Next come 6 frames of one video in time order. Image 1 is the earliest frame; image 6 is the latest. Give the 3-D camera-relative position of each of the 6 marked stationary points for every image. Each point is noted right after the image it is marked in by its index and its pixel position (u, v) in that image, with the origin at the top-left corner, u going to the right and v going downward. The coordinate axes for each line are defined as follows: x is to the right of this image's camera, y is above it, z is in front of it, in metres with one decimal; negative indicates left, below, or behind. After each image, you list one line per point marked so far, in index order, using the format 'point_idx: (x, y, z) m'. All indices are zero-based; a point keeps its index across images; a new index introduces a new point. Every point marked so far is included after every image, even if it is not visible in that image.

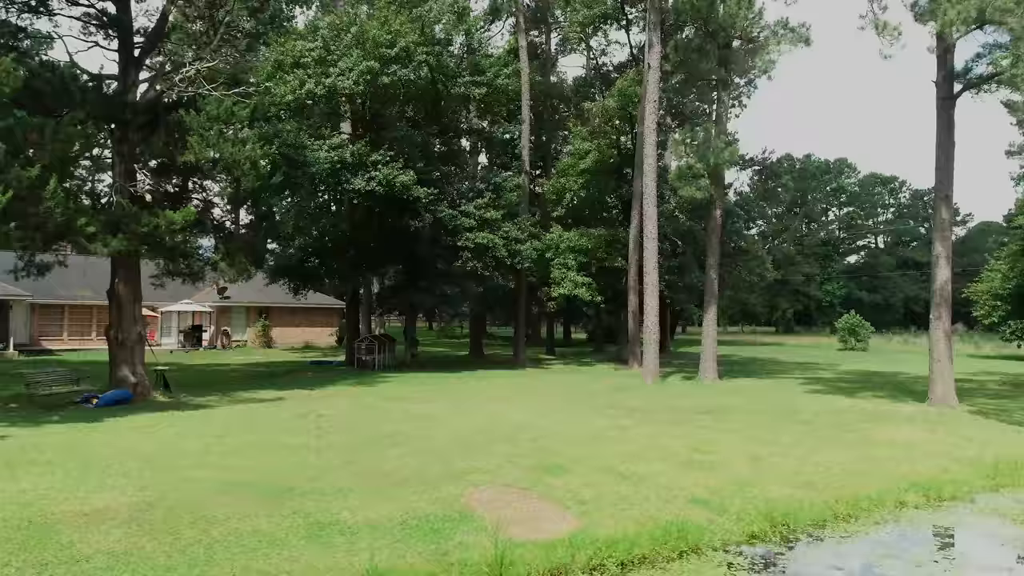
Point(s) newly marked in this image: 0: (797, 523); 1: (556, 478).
0: (+3.6, -2.9, +8.4) m
1: (+0.6, -2.7, +9.4) m
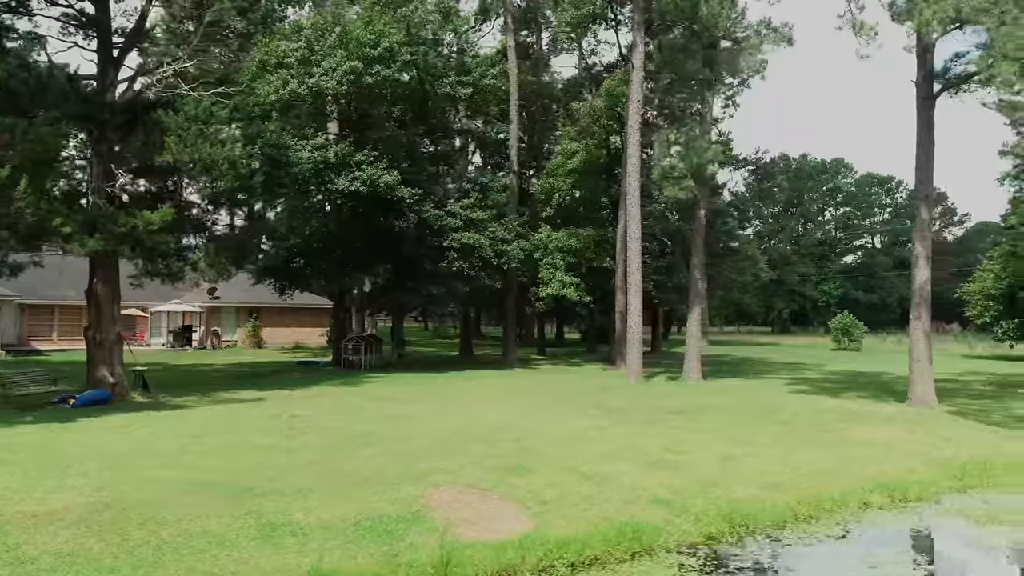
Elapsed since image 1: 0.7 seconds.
0: (+3.1, -3.0, +8.4) m
1: (+0.1, -2.7, +9.4) m
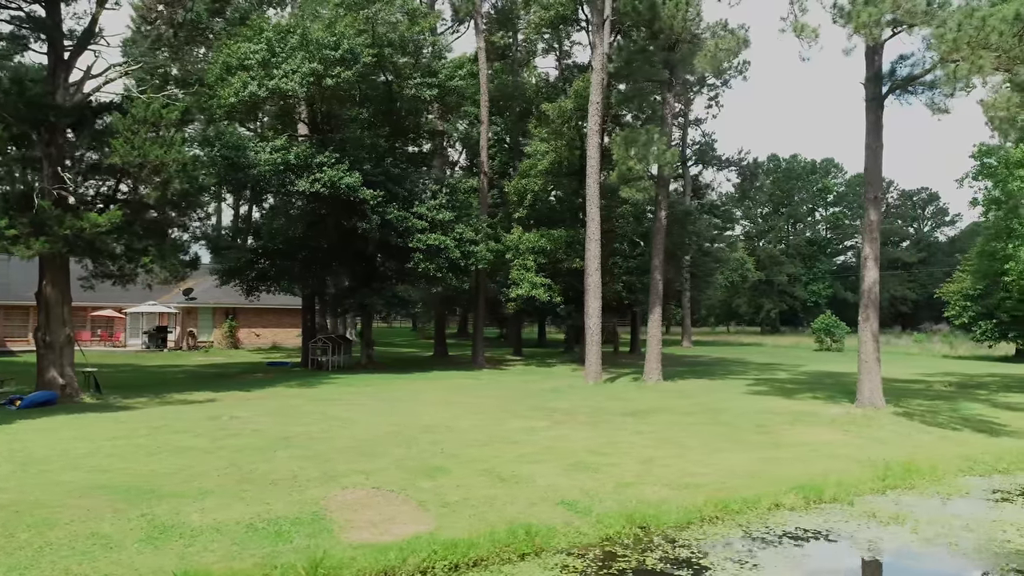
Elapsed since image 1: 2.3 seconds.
0: (+1.8, -3.0, +8.5) m
1: (-1.1, -2.7, +9.4) m
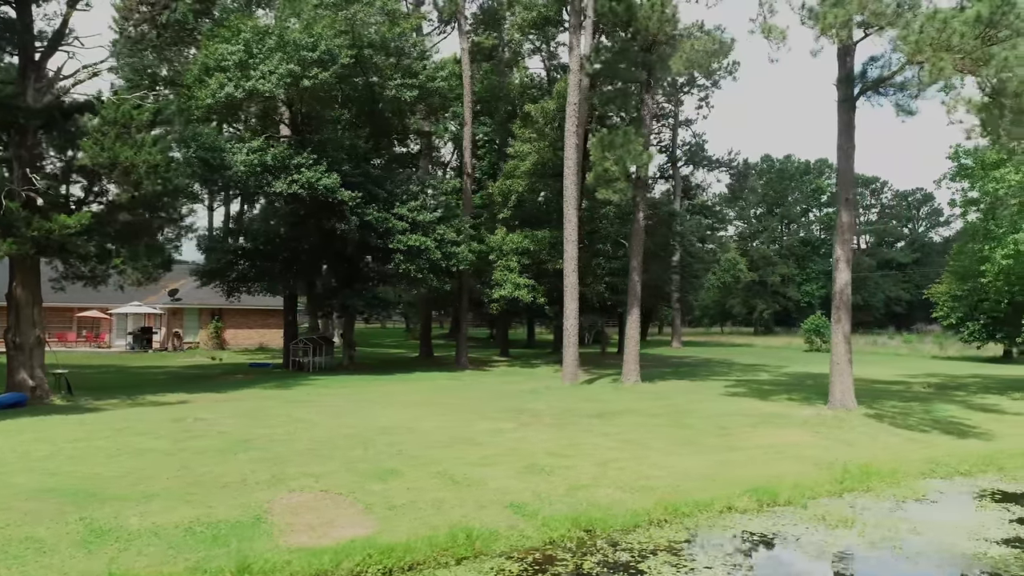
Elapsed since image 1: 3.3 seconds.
0: (+1.2, -3.0, +8.4) m
1: (-1.8, -2.7, +9.4) m
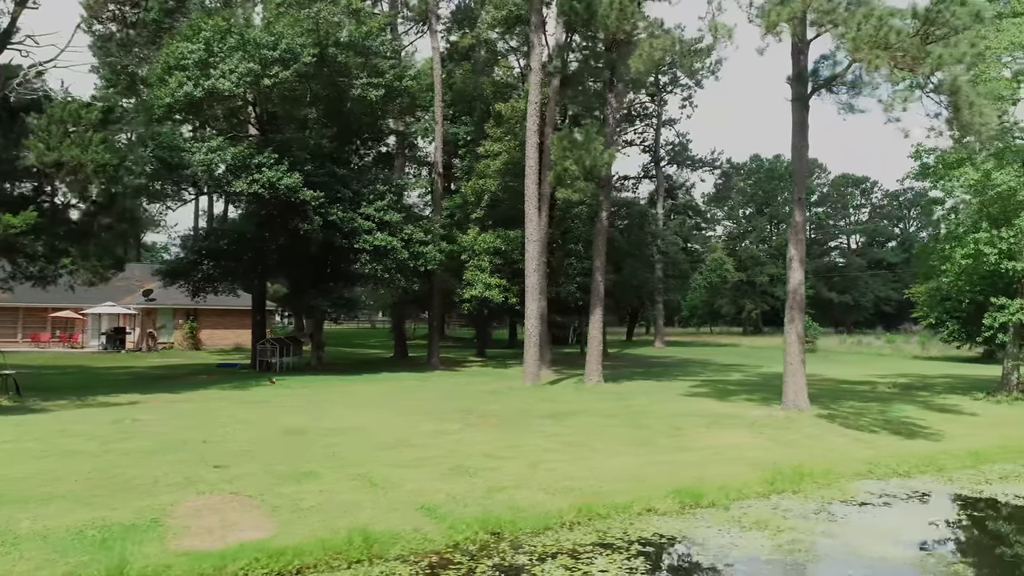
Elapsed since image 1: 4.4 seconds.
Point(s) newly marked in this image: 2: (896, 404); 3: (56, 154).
0: (0.0, -3.0, +8.3) m
1: (-3.0, -2.7, +9.3) m
2: (+10.5, -3.2, +18.2) m
3: (-10.4, +3.1, +15.3) m
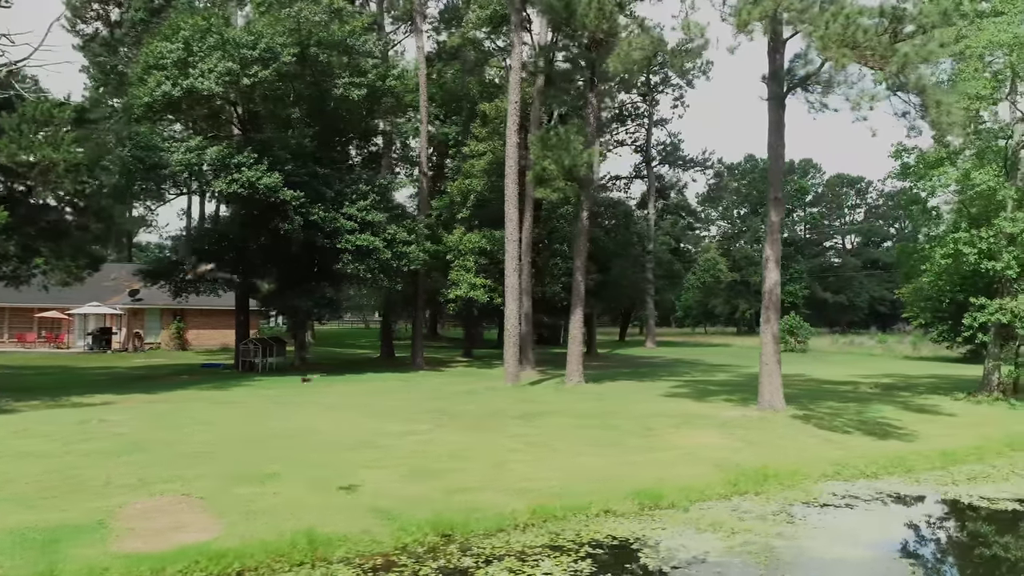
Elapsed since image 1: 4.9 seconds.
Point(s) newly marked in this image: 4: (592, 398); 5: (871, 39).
0: (-0.6, -3.0, +8.3) m
1: (-3.6, -2.7, +9.2) m
2: (+9.9, -3.2, +18.2) m
3: (-11.0, +3.1, +15.2) m
4: (+2.2, -3.1, +18.6) m
5: (+6.4, +4.4, +11.8) m
